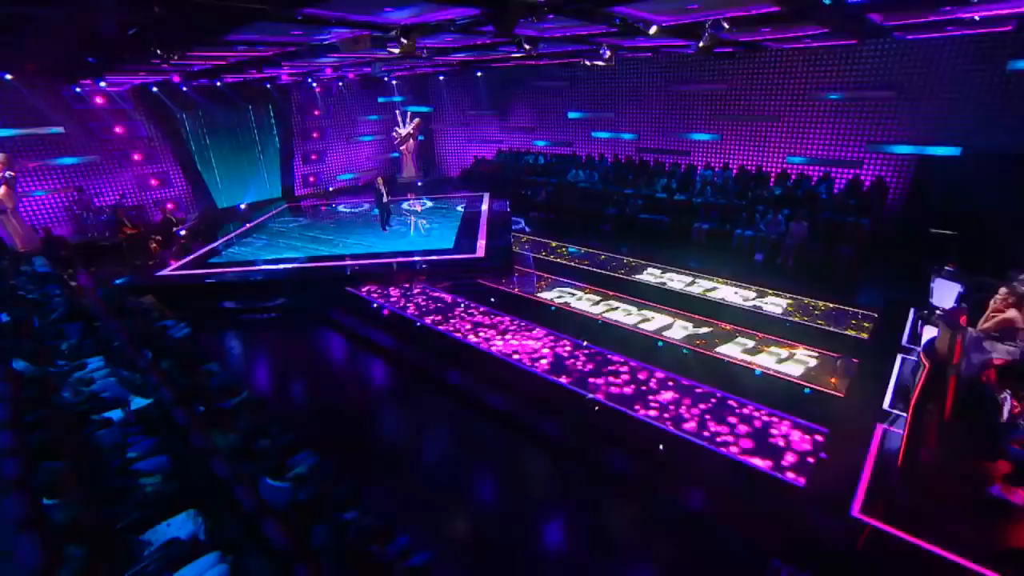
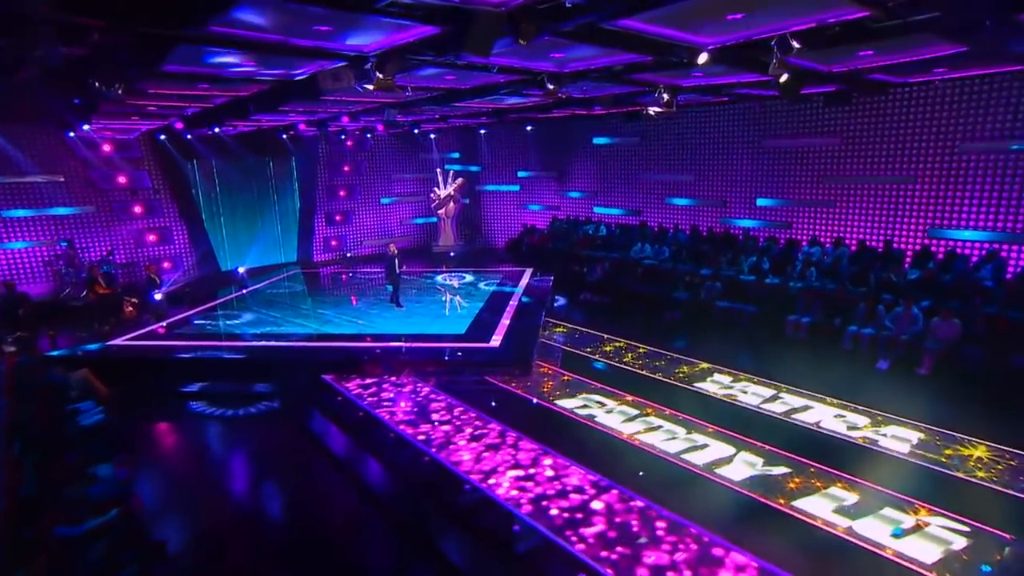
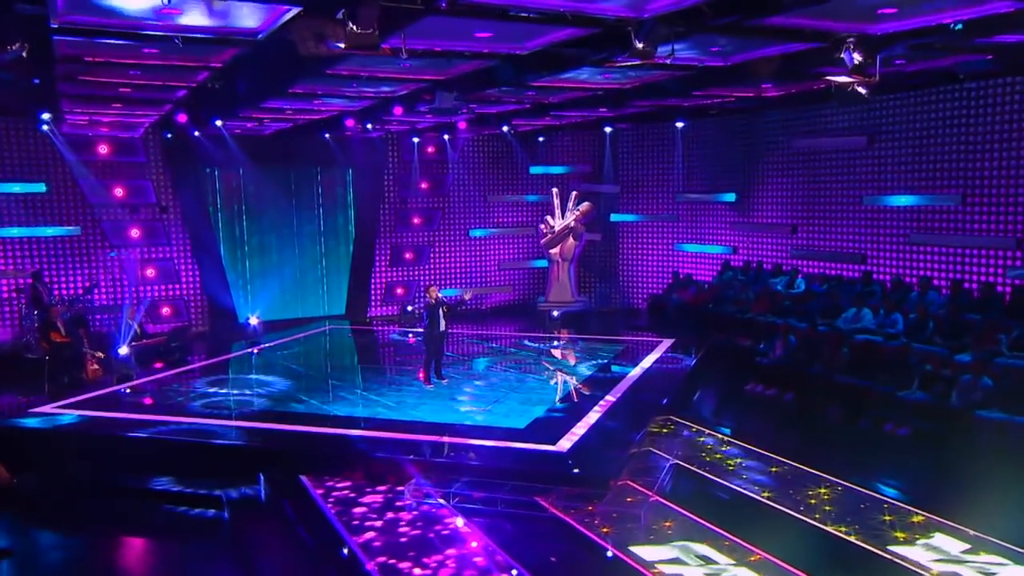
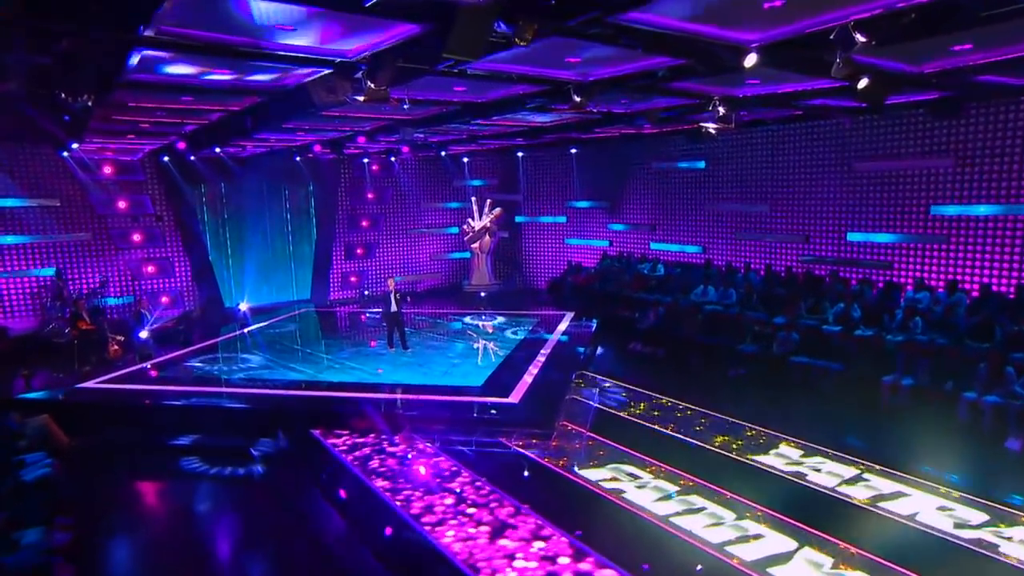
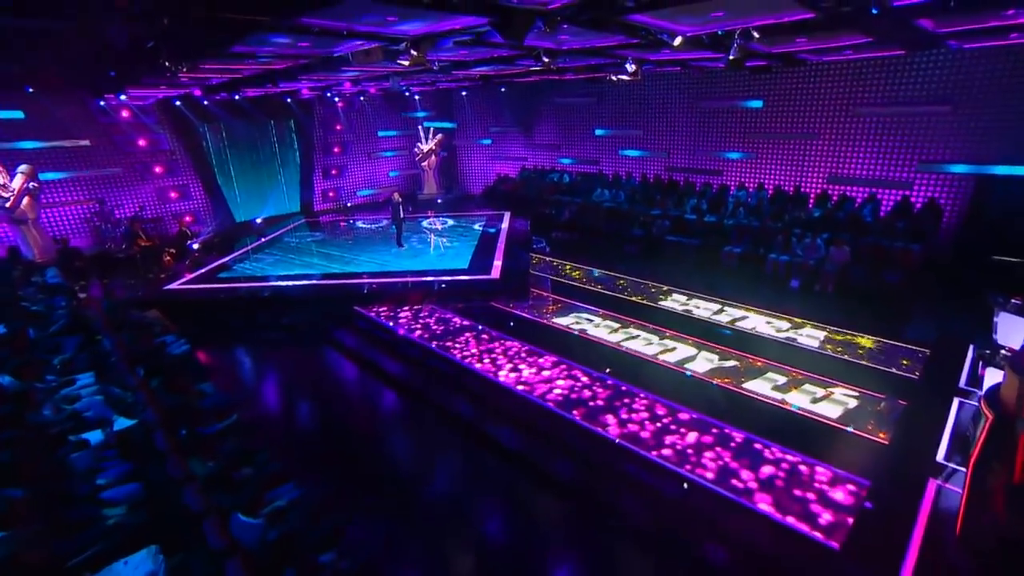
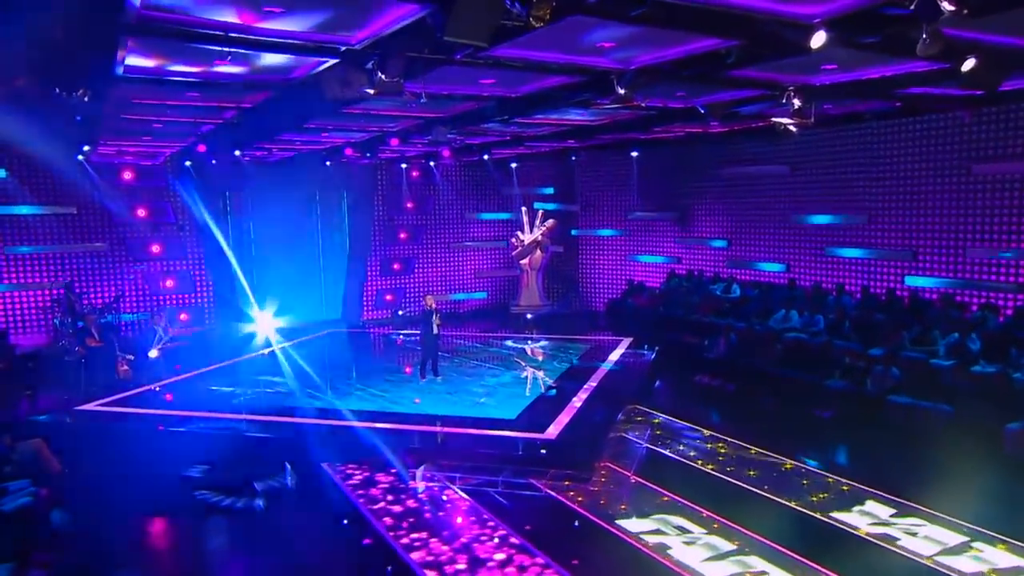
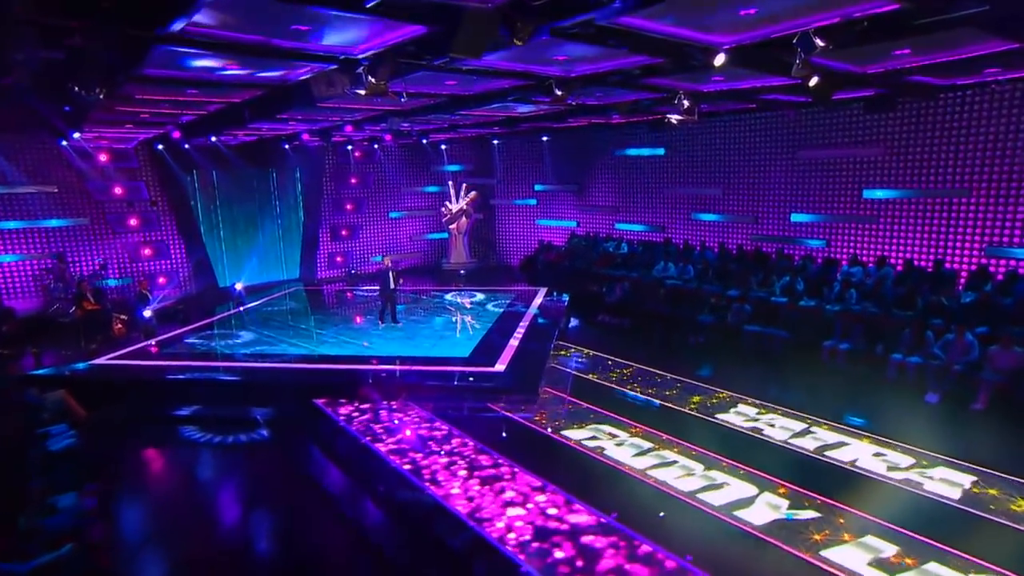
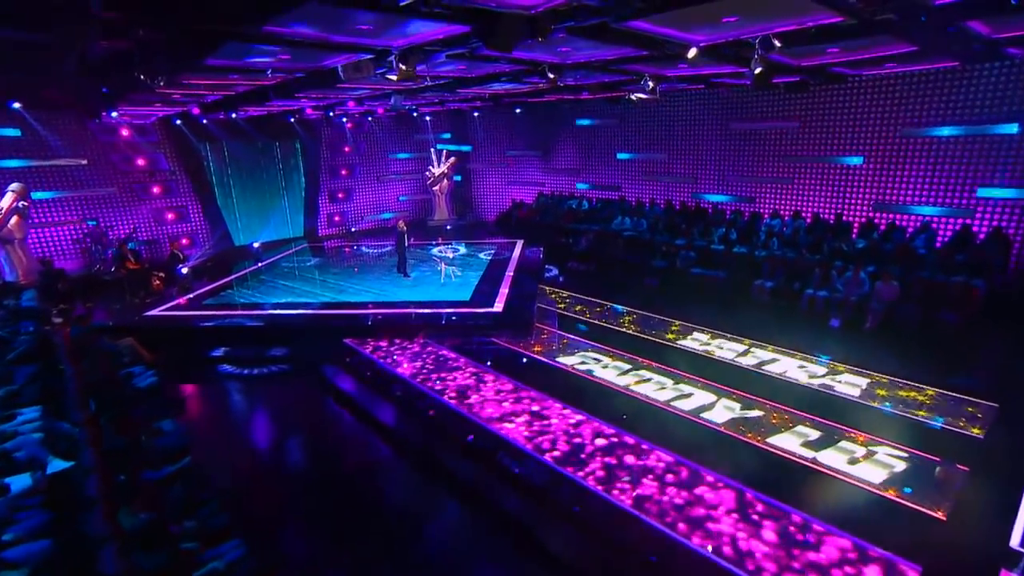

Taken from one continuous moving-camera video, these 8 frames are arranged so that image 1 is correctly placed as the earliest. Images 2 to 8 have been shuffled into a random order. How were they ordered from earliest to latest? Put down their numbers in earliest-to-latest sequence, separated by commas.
5, 8, 2, 7, 4, 6, 3
